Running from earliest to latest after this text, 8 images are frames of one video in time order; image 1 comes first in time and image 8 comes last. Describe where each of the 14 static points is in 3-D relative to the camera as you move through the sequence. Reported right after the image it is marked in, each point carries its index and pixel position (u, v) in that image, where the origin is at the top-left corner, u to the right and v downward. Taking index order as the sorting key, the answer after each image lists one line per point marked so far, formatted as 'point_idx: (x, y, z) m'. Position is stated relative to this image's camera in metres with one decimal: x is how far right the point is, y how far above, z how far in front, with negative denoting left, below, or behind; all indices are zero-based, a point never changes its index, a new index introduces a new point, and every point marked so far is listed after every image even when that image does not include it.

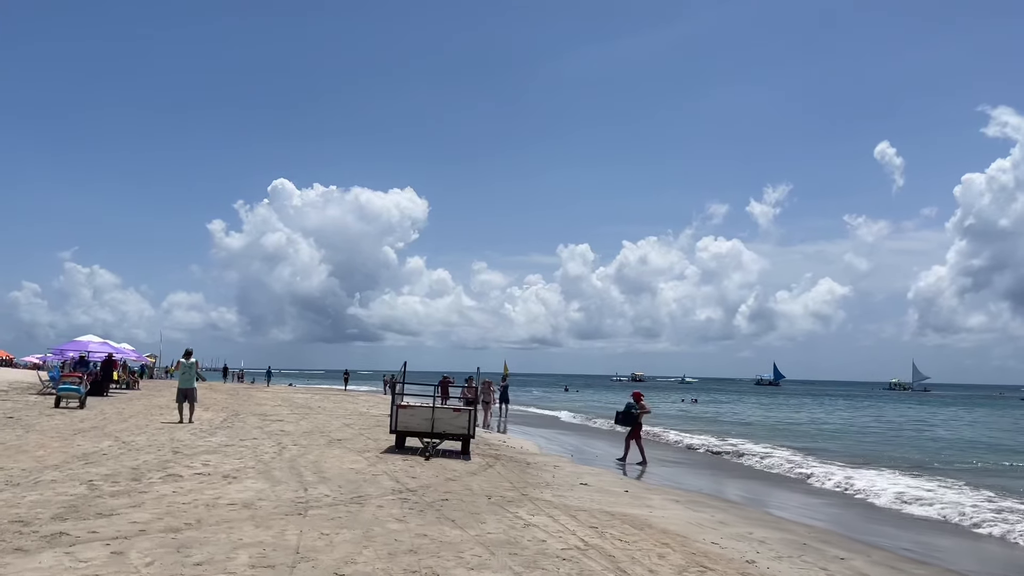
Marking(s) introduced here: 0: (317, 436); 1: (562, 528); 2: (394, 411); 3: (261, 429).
0: (-3.9, -3.0, +16.6) m
1: (+0.5, -2.3, +8.1) m
2: (-2.1, -2.2, +14.7) m
3: (-5.3, -3.0, +17.5) m
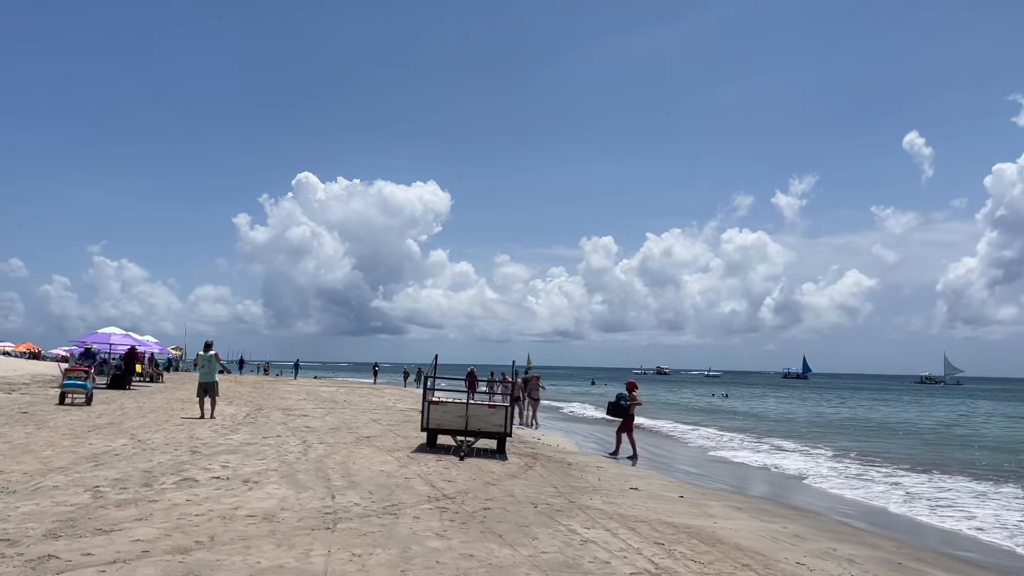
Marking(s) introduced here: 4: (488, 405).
0: (-3.2, -2.8, +15.8) m
1: (+1.0, -2.2, +7.1) m
2: (-1.4, -2.0, +13.8) m
3: (-4.6, -2.8, +16.6) m
4: (-0.4, -1.9, +13.7) m
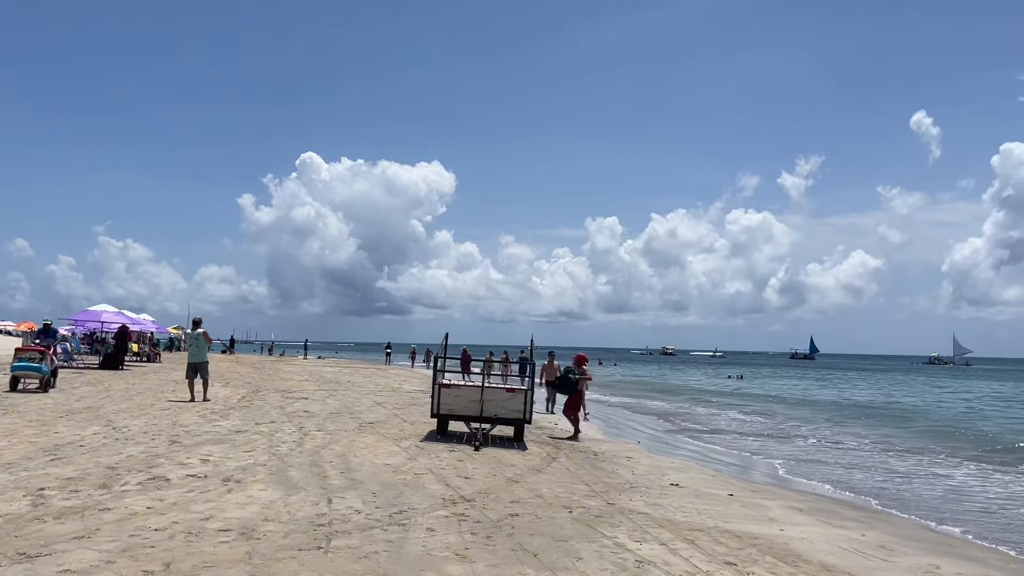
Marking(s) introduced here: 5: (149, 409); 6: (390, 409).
0: (-2.9, -2.3, +14.4) m
1: (+1.2, -1.9, +5.7) m
2: (-1.1, -1.6, +12.4) m
3: (-4.3, -2.2, +15.3) m
4: (-0.1, -1.5, +12.3) m
5: (-6.0, -2.0, +13.8) m
6: (-2.6, -2.5, +17.3) m
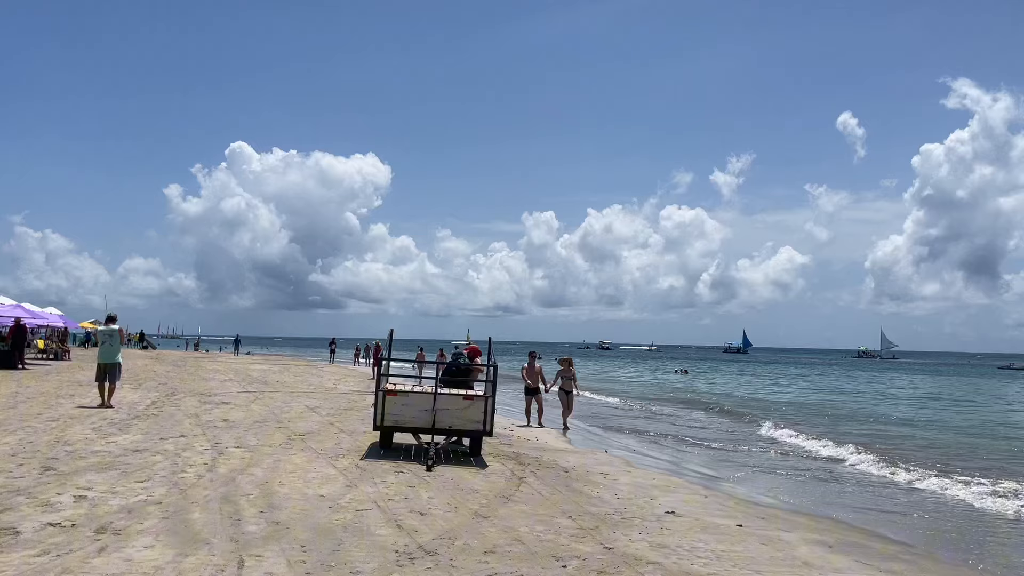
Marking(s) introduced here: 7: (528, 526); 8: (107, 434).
0: (-3.6, -2.1, +12.4) m
1: (+1.2, -1.8, +4.0) m
2: (-1.7, -1.4, +10.5) m
3: (-5.0, -2.1, +13.2) m
4: (-0.6, -1.4, +10.5) m
5: (-6.7, -1.8, +11.5) m
6: (-3.5, -2.3, +15.3) m
7: (+0.1, -2.0, +6.9) m
8: (-5.1, -1.8, +10.5) m
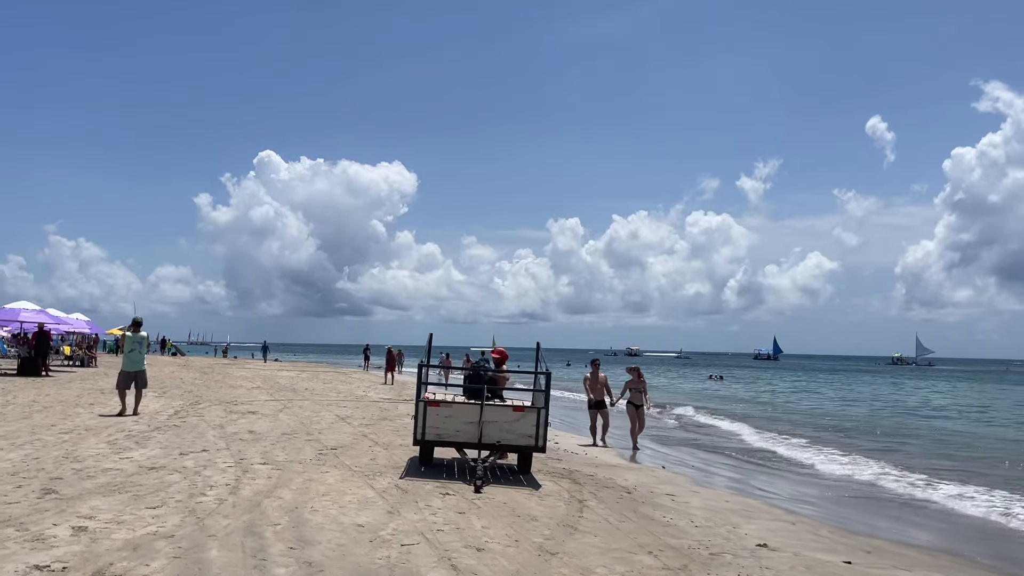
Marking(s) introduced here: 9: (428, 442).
0: (-2.9, -2.1, +11.4) m
1: (+1.6, -1.8, +2.9) m
2: (-1.1, -1.4, +9.5) m
3: (-4.3, -2.1, +12.2) m
4: (0.0, -1.4, +9.4) m
5: (-6.0, -1.8, +10.6) m
6: (-2.7, -2.4, +14.3) m
7: (+0.6, -1.9, +5.8) m
8: (-4.5, -1.8, +9.5) m
9: (-1.0, -1.8, +9.5) m
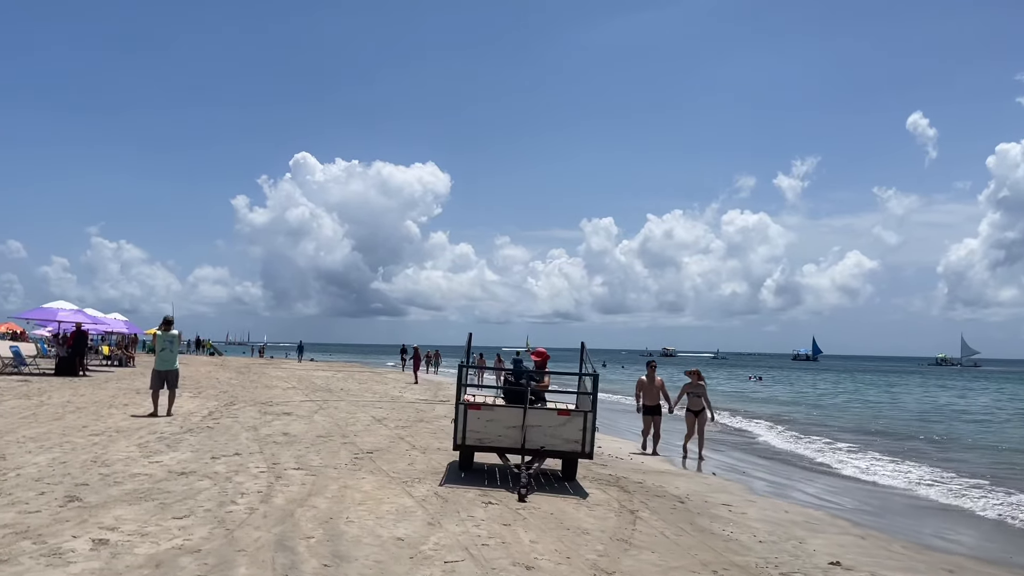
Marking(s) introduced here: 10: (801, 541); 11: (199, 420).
0: (-2.3, -2.1, +11.0) m
1: (+1.8, -1.7, +2.3) m
2: (-0.6, -1.4, +9.0) m
3: (-3.7, -2.1, +11.9) m
4: (+0.5, -1.3, +8.9) m
5: (-5.5, -1.8, +10.4) m
6: (-2.0, -2.3, +13.9) m
7: (+1.0, -1.9, +5.2) m
8: (-4.0, -1.8, +9.2) m
9: (-0.5, -1.7, +9.0) m
10: (+2.5, -2.2, +7.3) m
11: (-5.0, -2.1, +13.4) m
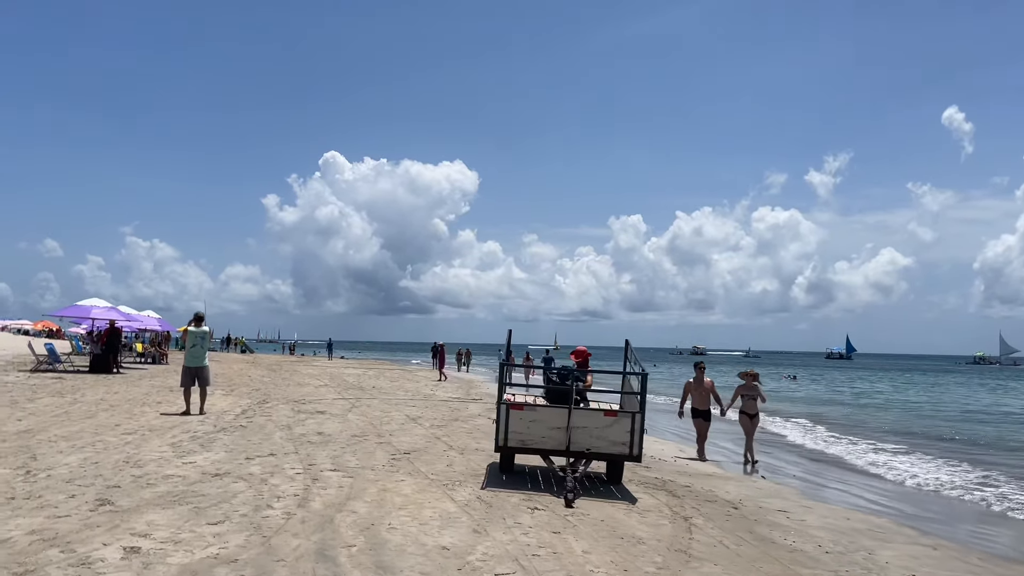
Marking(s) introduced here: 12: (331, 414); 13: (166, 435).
0: (-1.8, -2.0, +10.7) m
1: (+2.1, -1.7, +1.9) m
2: (-0.1, -1.3, +8.6) m
3: (-3.1, -2.0, +11.6) m
4: (+0.9, -1.3, +8.5) m
5: (-5.0, -1.8, +10.1) m
6: (-1.4, -2.3, +13.6) m
7: (+1.3, -1.8, +4.8) m
8: (-3.5, -1.8, +9.0) m
9: (0.0, -1.7, +8.6) m
10: (+2.9, -2.2, +6.8) m
11: (-4.4, -2.1, +13.2) m
12: (-3.2, -2.2, +14.6) m
13: (-4.2, -1.8, +10.2) m
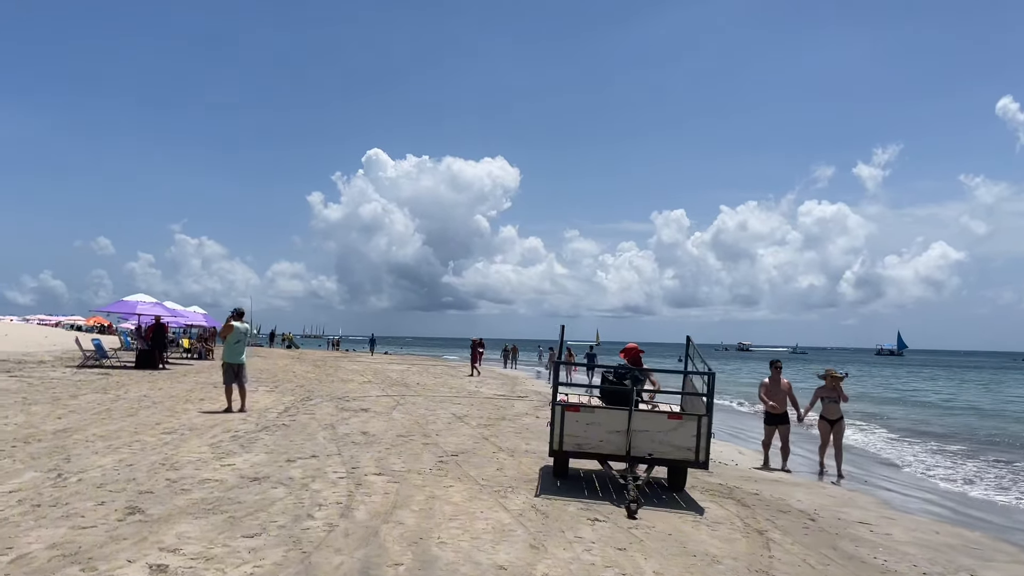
0: (-1.2, -1.9, +10.2) m
1: (+2.3, -1.6, +1.2) m
2: (+0.4, -1.2, +8.0) m
3: (-2.4, -1.9, +11.2) m
4: (+1.5, -1.2, +7.9) m
5: (-4.4, -1.7, +9.8) m
6: (-0.6, -2.2, +13.1) m
7: (+1.7, -1.8, +4.2) m
8: (-3.0, -1.7, +8.5) m
9: (+0.5, -1.6, +8.0) m
10: (+3.4, -2.1, +6.1) m
11: (-3.7, -2.0, +12.8) m
12: (-2.3, -2.1, +14.2) m
13: (-3.6, -1.7, +9.8) m
